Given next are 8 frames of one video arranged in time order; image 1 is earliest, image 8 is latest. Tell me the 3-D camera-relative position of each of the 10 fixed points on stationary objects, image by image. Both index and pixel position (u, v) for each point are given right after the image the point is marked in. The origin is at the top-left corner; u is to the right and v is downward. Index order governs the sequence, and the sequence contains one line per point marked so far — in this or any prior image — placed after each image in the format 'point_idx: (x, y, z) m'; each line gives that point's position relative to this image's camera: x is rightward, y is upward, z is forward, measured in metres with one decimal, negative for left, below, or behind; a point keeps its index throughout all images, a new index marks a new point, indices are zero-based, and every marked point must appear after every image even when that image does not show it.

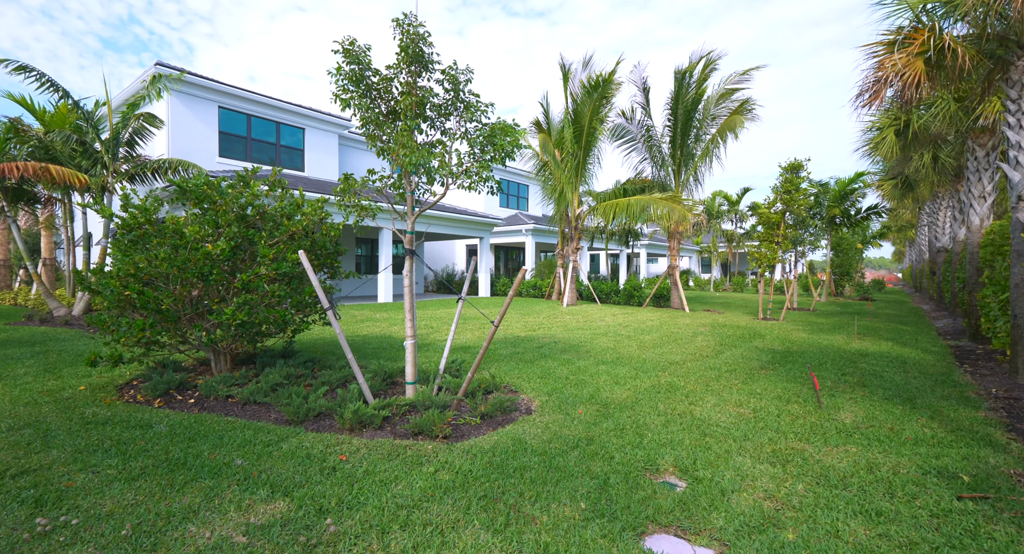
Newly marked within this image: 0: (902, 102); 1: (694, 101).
0: (+5.5, +2.5, +7.3) m
1: (+4.5, +4.4, +12.8) m
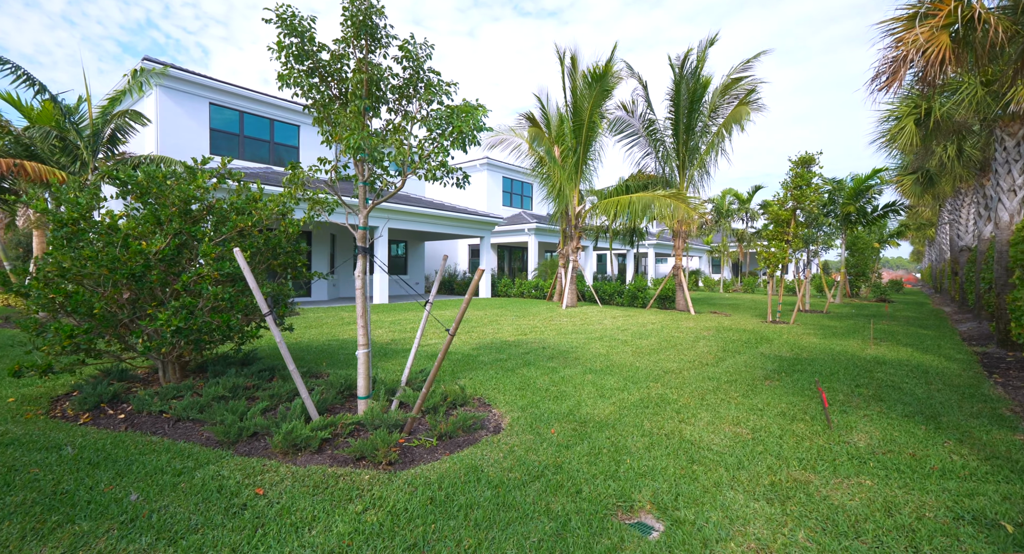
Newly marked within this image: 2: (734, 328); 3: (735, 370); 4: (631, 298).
0: (+5.3, +2.5, +6.6) m
1: (+4.4, +4.3, +12.1) m
2: (+4.1, -1.0, +9.6) m
3: (+2.7, -1.1, +6.3) m
4: (+3.3, -0.6, +14.3) m
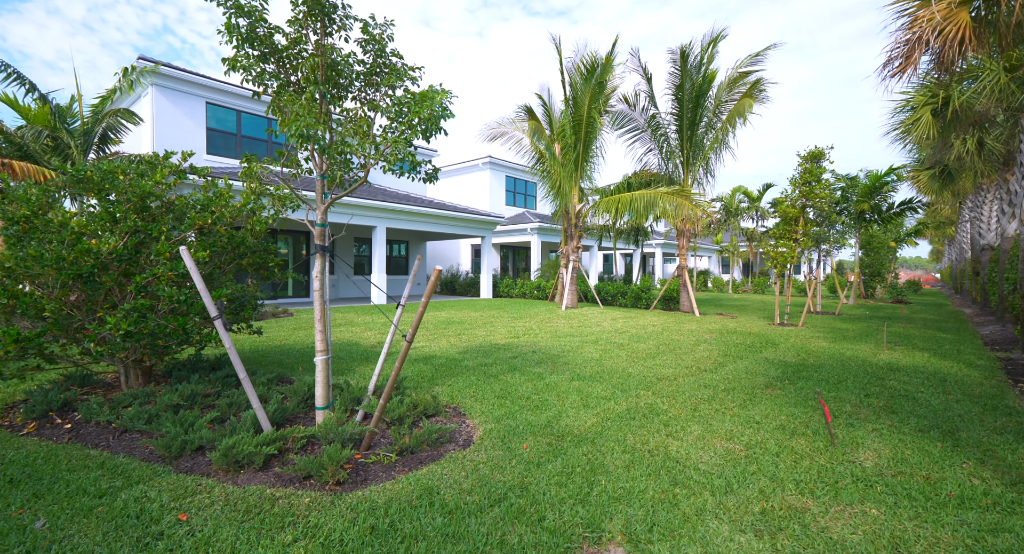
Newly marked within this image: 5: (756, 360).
0: (+5.1, +2.5, +6.1) m
1: (+4.3, +4.3, +11.6) m
2: (+4.0, -1.0, +9.2) m
3: (+2.5, -1.1, +5.9) m
4: (+3.3, -0.6, +13.8) m
5: (+3.2, -1.1, +6.8) m
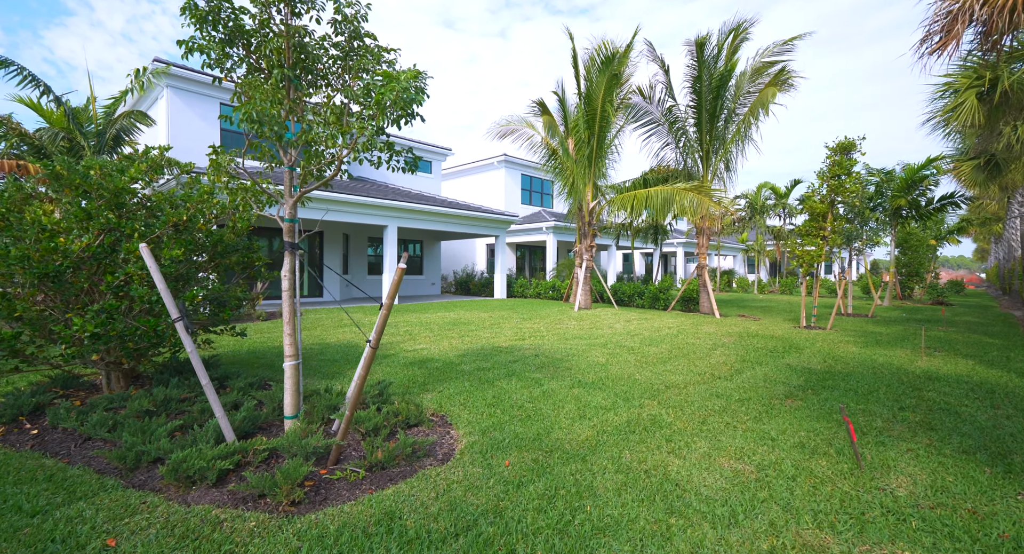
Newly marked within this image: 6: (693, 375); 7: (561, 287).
0: (+5.1, +2.5, +5.5) m
1: (+4.6, +4.3, +11.1) m
2: (+4.1, -1.0, +8.6) m
3: (+2.5, -1.1, +5.4) m
4: (+3.6, -0.6, +13.3) m
5: (+3.2, -1.1, +6.2) m
6: (+2.0, -1.1, +5.8) m
7: (+1.4, -0.3, +15.1) m
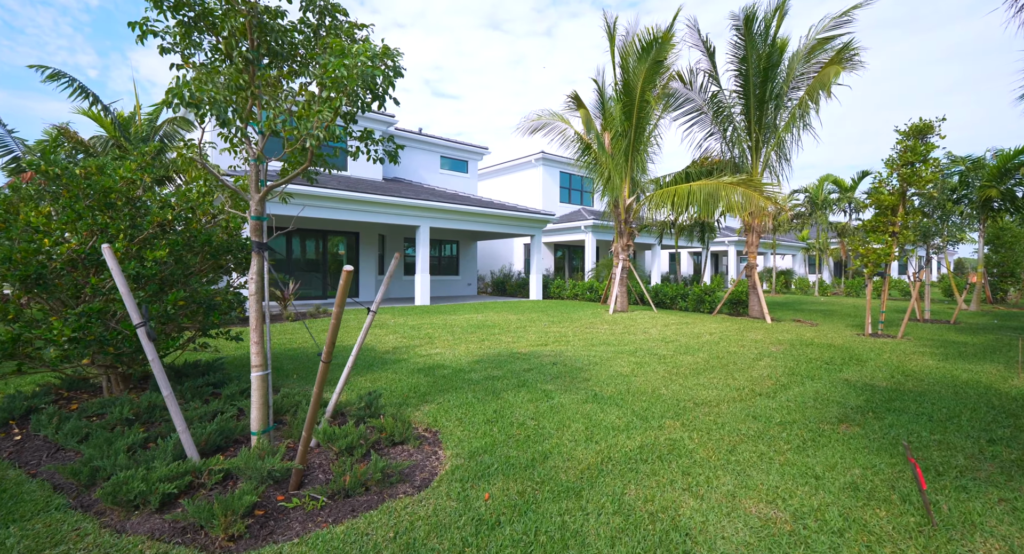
0: (+5.1, +2.5, +4.5) m
1: (+5.2, +4.3, +10.1) m
2: (+4.5, -1.0, +7.7) m
3: (+2.6, -1.1, +4.6) m
4: (+4.5, -0.6, +12.4) m
5: (+3.4, -1.1, +5.4) m
6: (+2.1, -1.1, +5.1) m
7: (+2.5, -0.3, +14.4) m
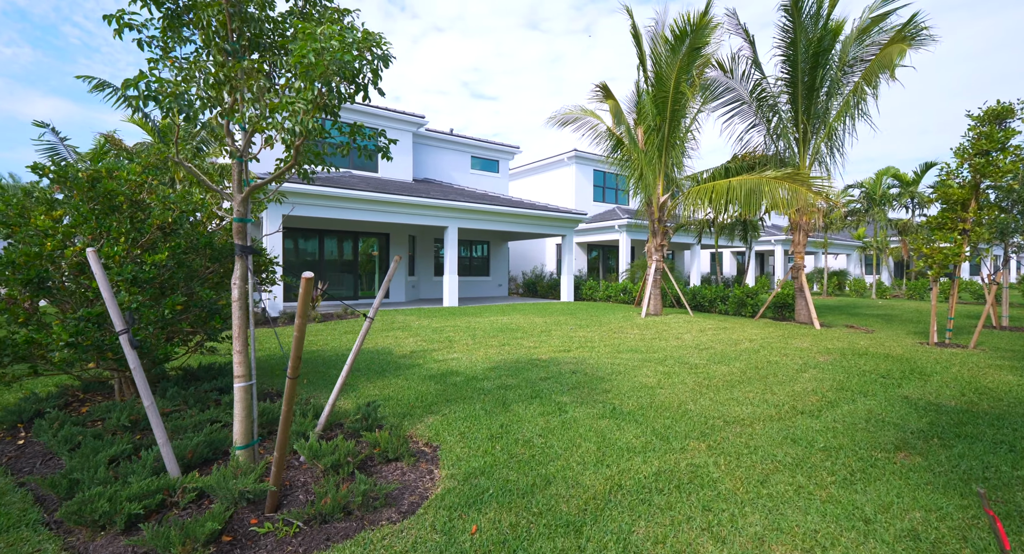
0: (+5.2, +2.4, +3.7) m
1: (+5.7, +4.3, +9.3) m
2: (+4.8, -1.0, +7.0) m
3: (+2.6, -1.2, +4.1) m
4: (+5.1, -0.6, +11.7) m
5: (+3.5, -1.1, +4.8) m
6: (+2.3, -1.2, +4.5) m
7: (+3.3, -0.3, +13.9) m
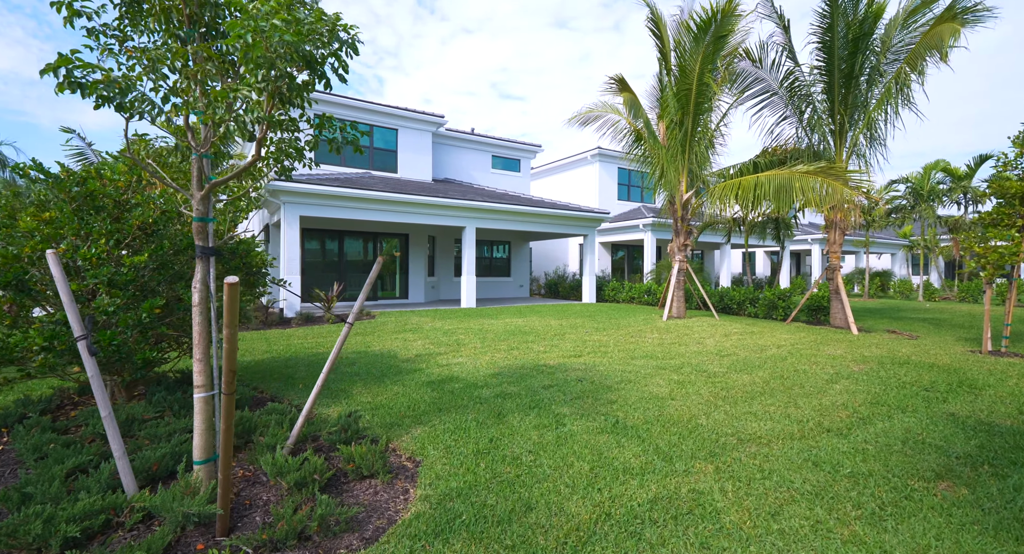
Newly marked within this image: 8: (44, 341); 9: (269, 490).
0: (+5.1, +2.4, +3.1) m
1: (+5.9, +4.3, +8.7) m
2: (+4.9, -1.0, +6.4) m
3: (+2.6, -1.2, +3.6) m
4: (+5.5, -0.7, +11.0) m
5: (+3.5, -1.1, +4.3) m
6: (+2.2, -1.2, +4.1) m
7: (+3.8, -0.4, +13.3) m
8: (-3.4, -0.5, +3.8) m
9: (-1.4, -1.2, +3.0) m
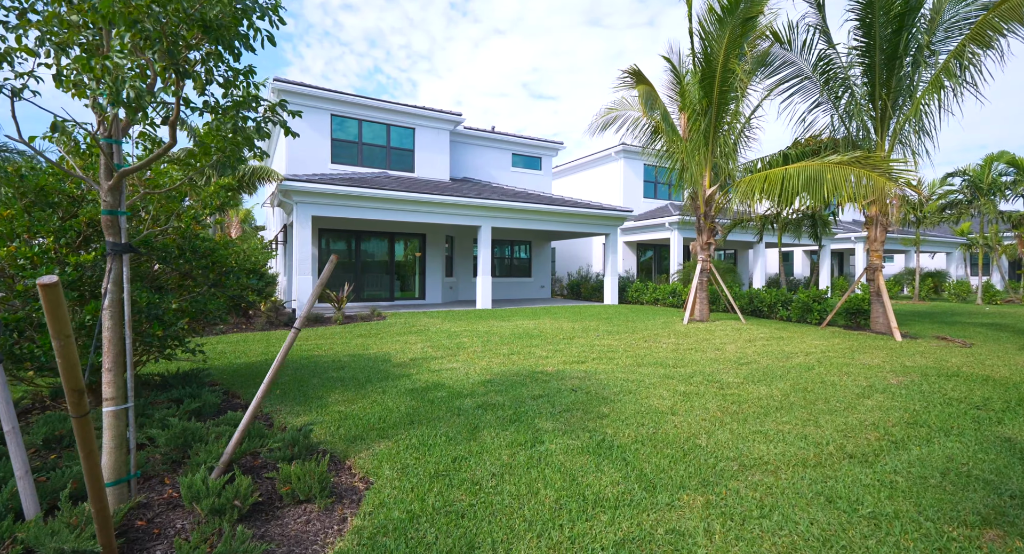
0: (+4.8, +2.4, +2.4) m
1: (+6.0, +4.3, +7.8) m
2: (+4.9, -1.0, +5.6) m
3: (+2.3, -1.2, +3.0) m
4: (+5.8, -0.7, +10.2) m
5: (+3.3, -1.1, +3.6) m
6: (+2.0, -1.2, +3.5) m
7: (+4.3, -0.4, +12.6) m
8: (-3.6, -0.4, +3.6) m
9: (-1.7, -1.2, +2.7) m
